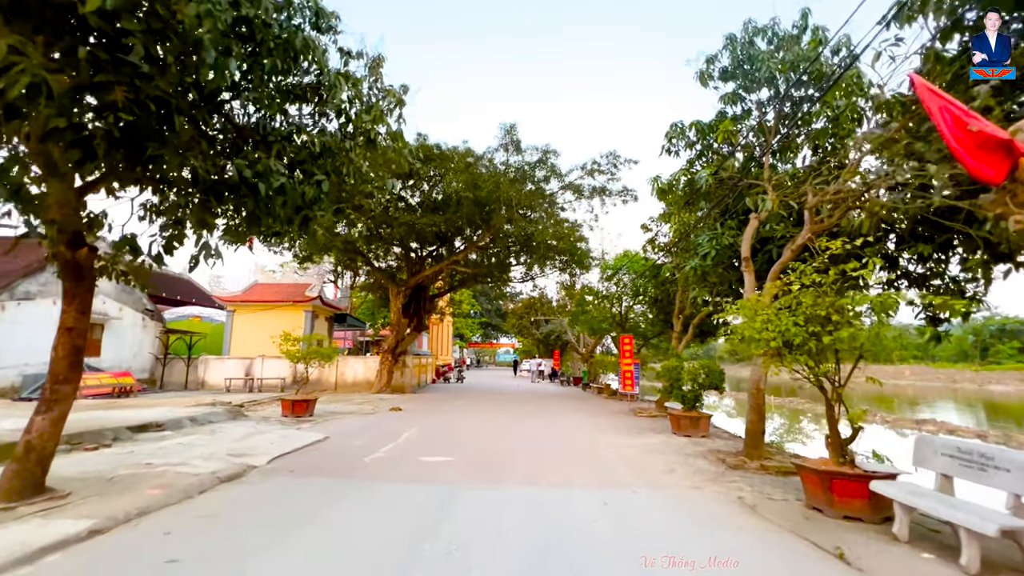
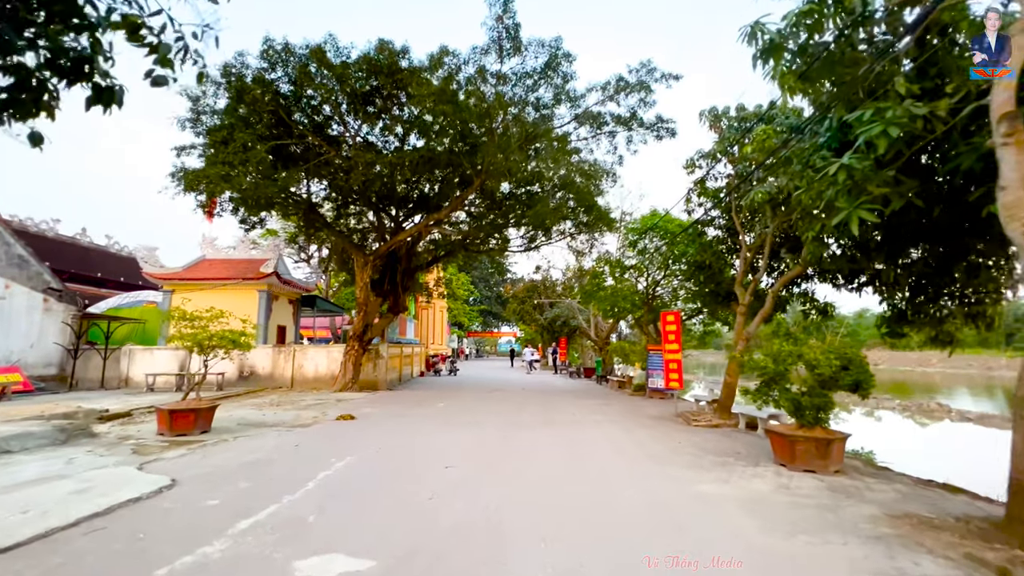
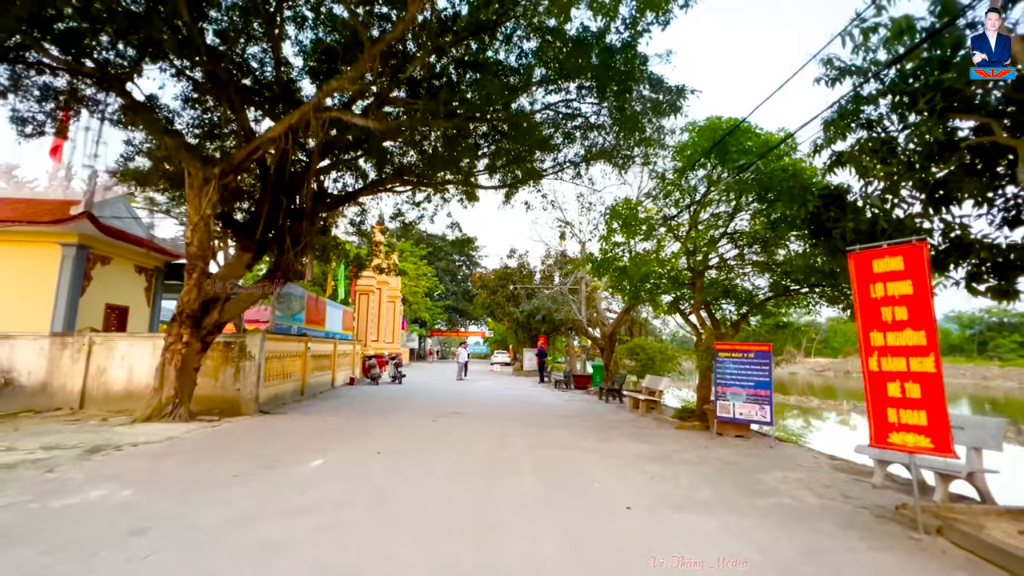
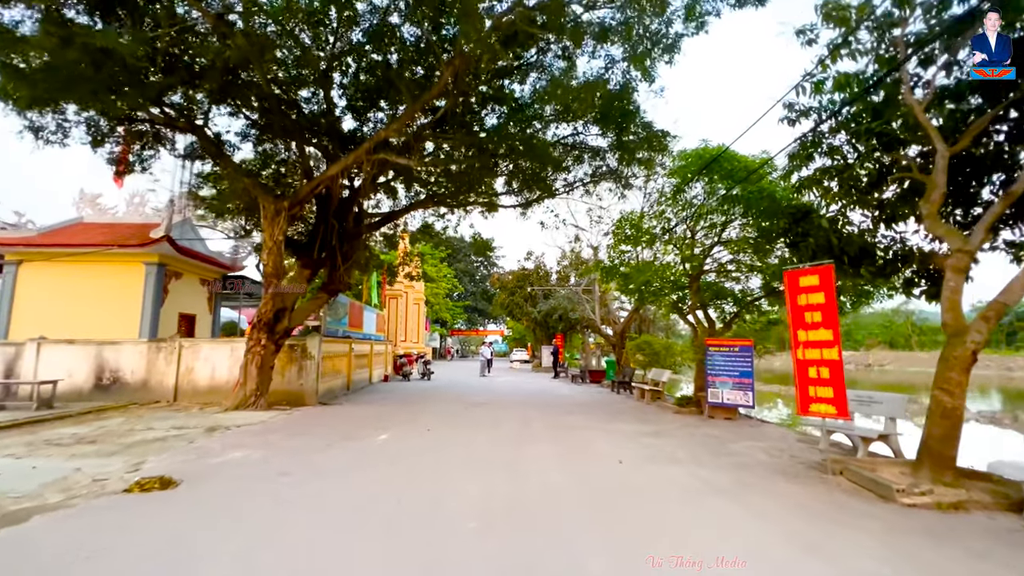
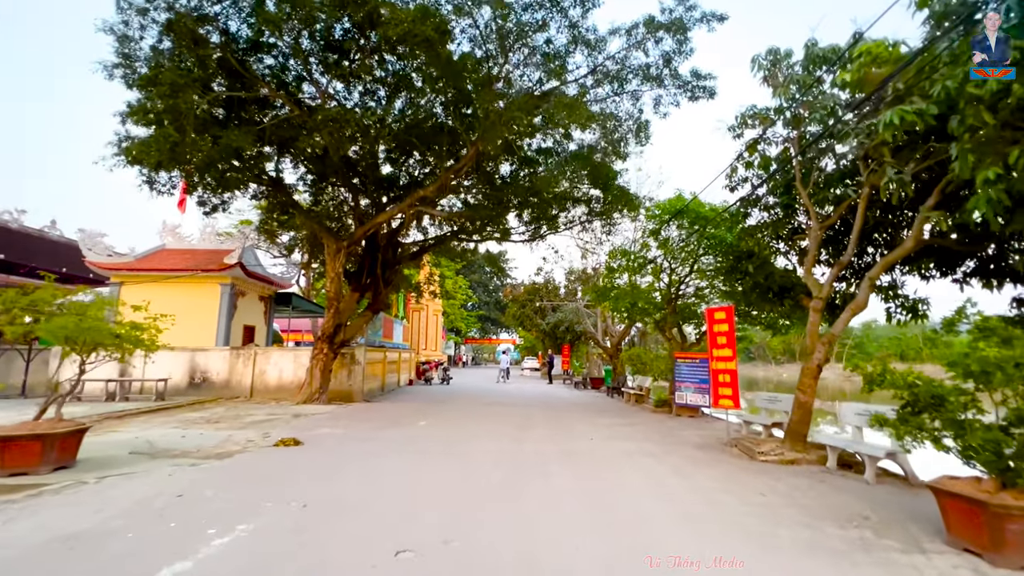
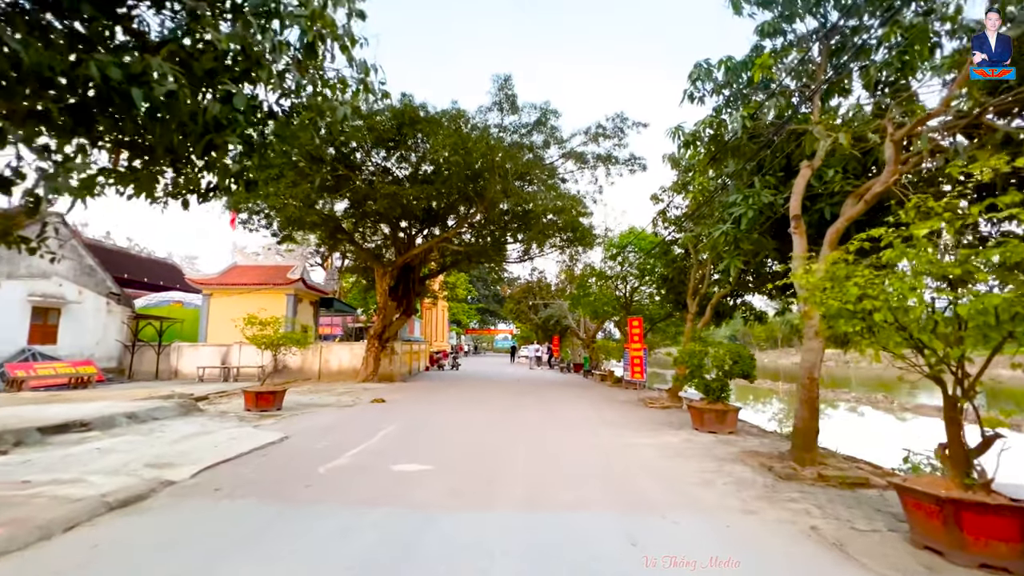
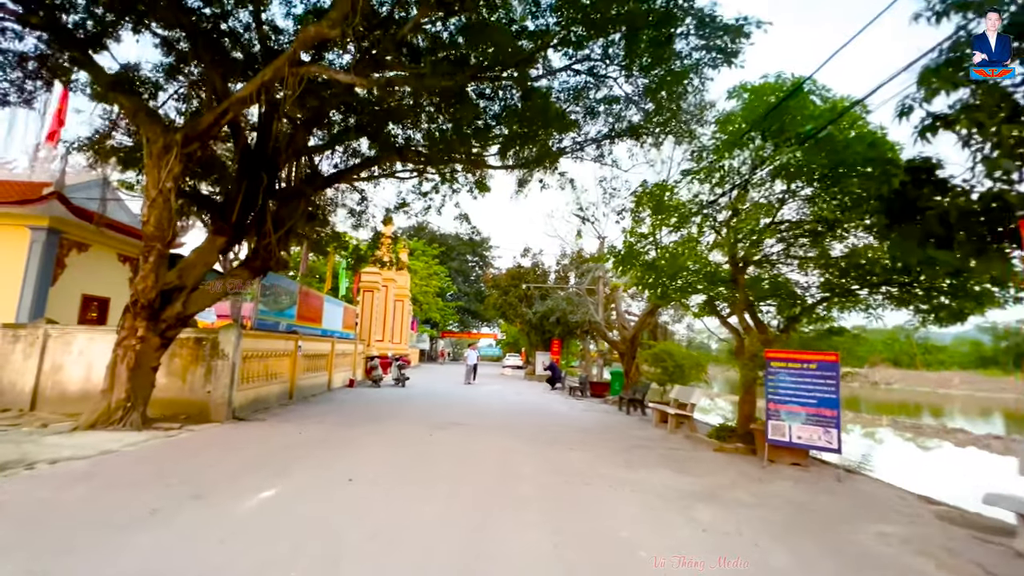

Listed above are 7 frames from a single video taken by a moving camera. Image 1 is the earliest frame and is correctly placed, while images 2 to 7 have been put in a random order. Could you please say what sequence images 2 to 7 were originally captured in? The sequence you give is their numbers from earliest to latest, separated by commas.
6, 2, 5, 4, 3, 7
